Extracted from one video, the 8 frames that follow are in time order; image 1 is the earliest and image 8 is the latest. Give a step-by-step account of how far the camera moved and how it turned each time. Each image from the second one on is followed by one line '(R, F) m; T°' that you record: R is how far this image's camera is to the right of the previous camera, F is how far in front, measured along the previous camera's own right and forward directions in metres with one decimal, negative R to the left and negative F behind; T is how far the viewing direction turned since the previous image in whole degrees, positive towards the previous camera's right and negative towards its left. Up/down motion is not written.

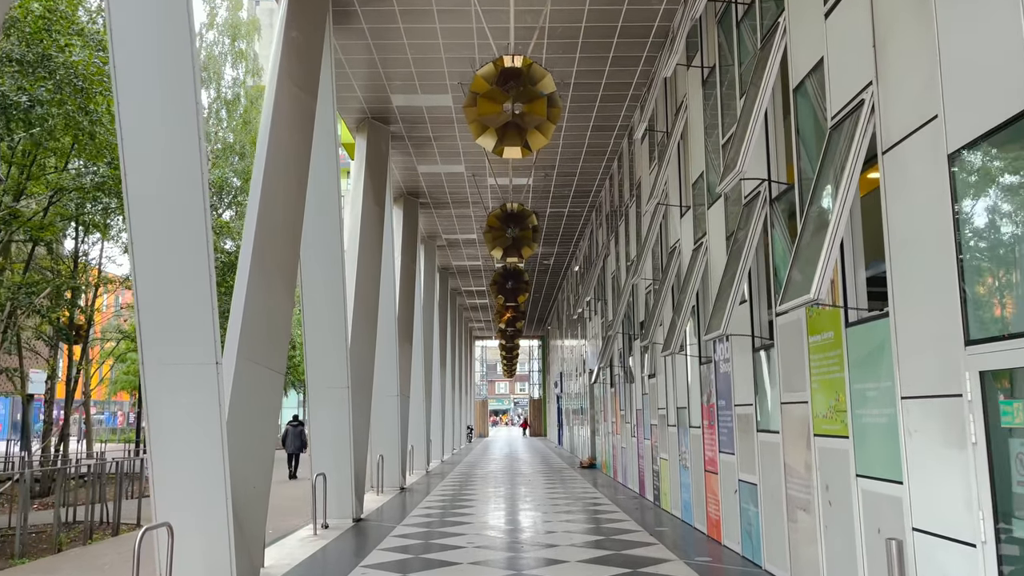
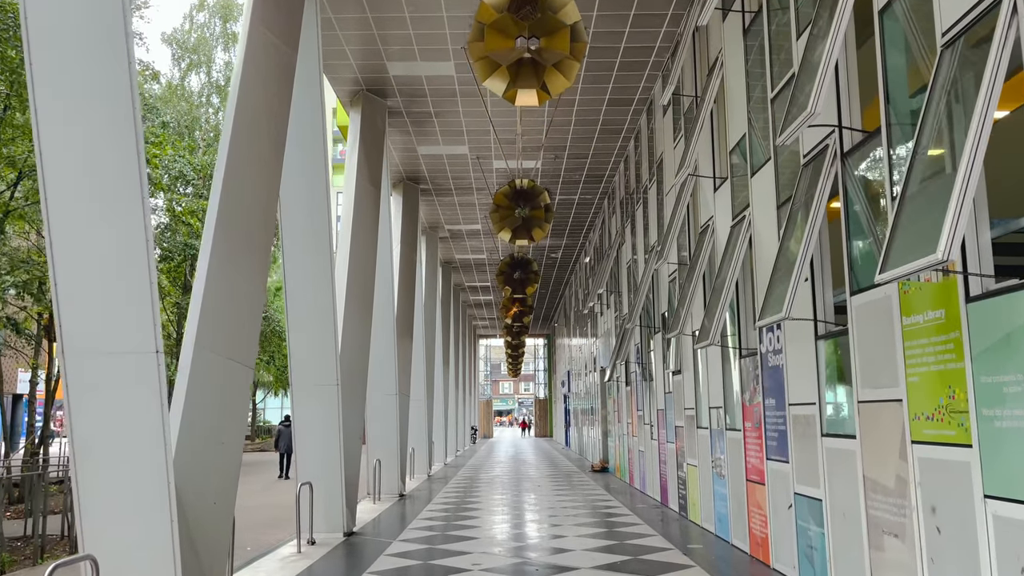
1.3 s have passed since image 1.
(-0.1, +1.2) m; 0°
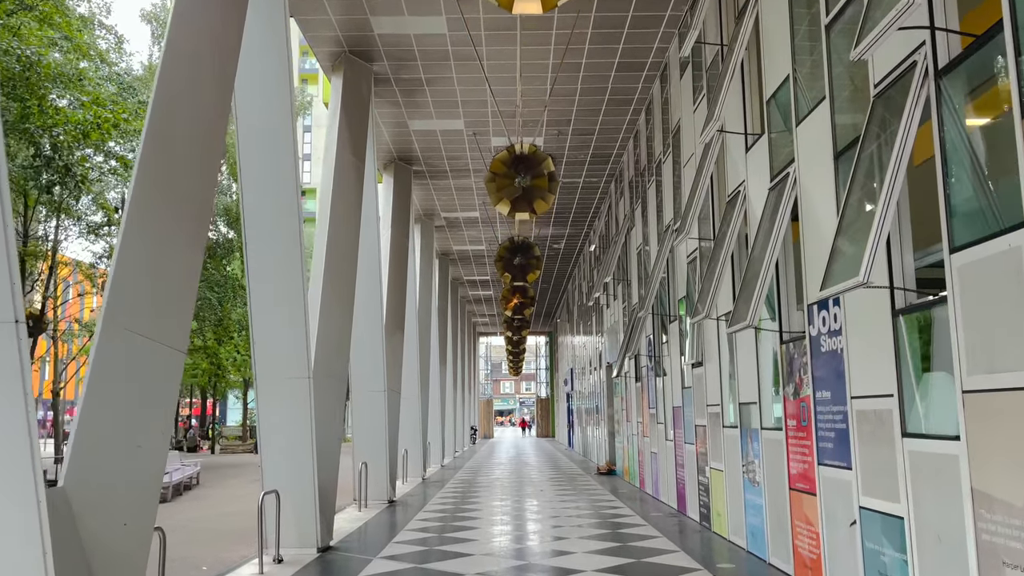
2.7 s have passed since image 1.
(0.0, +1.2) m; 0°
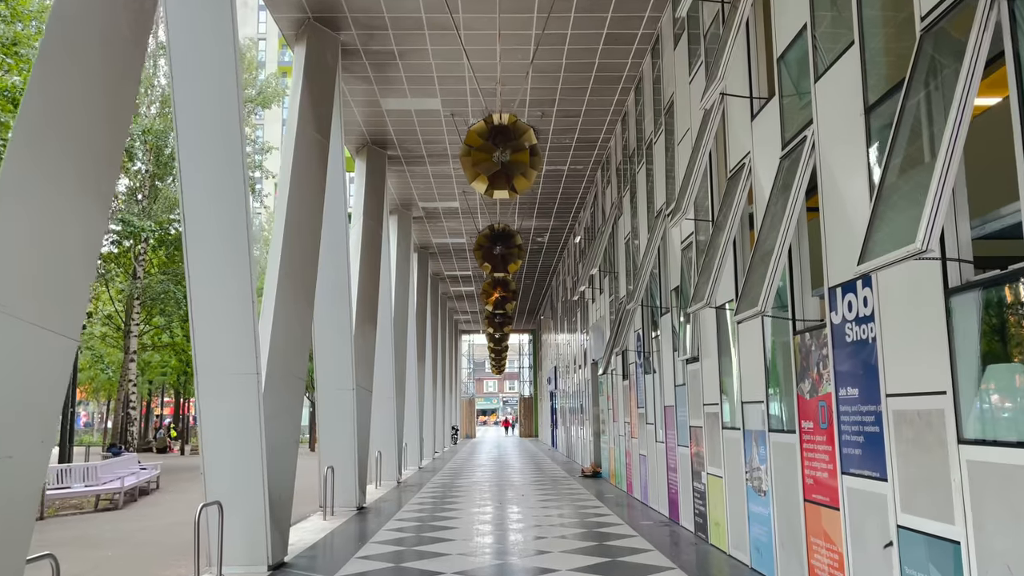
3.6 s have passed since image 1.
(+0.1, +0.9) m; +1°
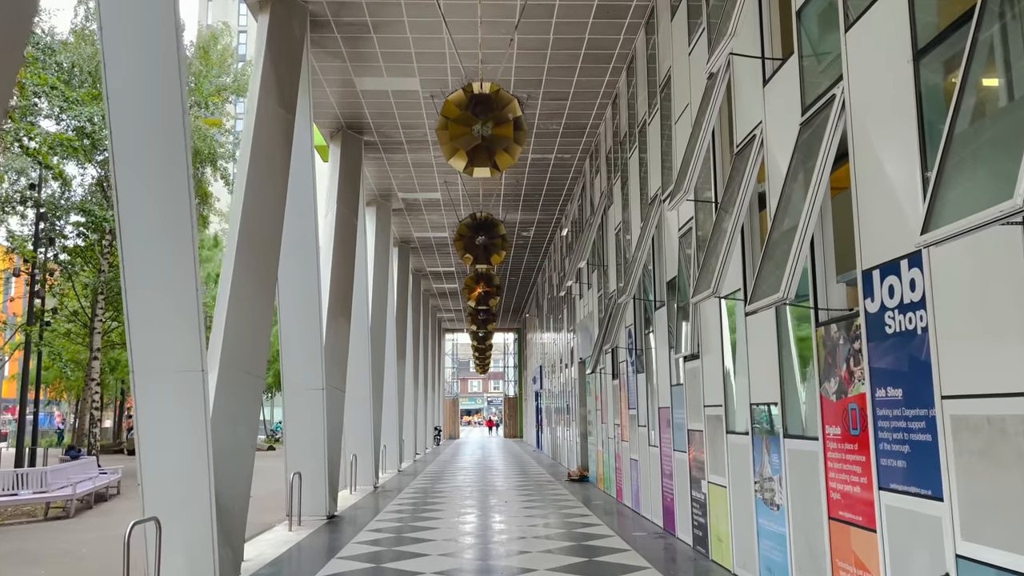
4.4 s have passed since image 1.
(0.0, +0.8) m; +1°
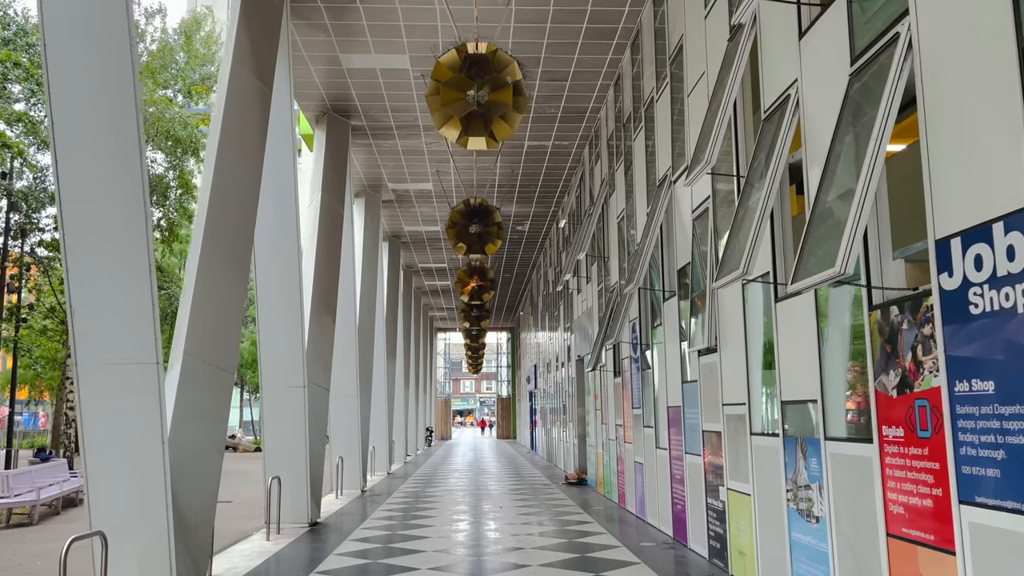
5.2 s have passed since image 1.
(-0.1, +0.8) m; +1°
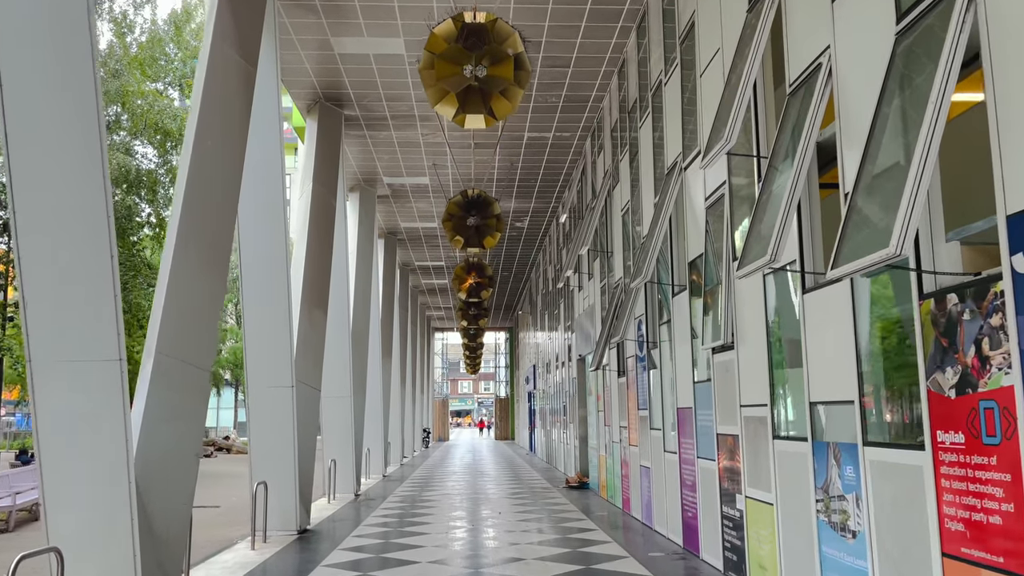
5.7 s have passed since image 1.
(0.0, +0.5) m; 0°
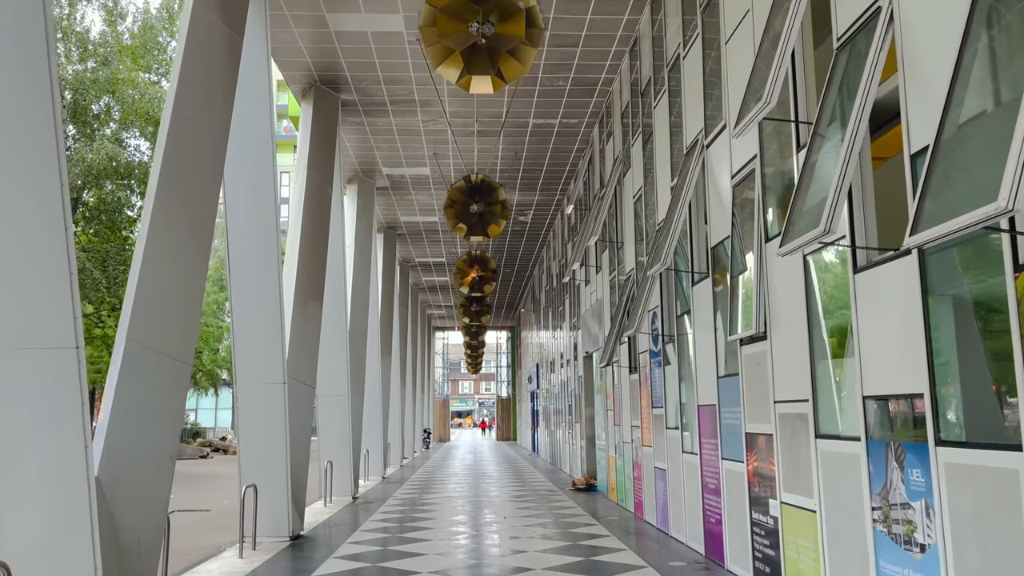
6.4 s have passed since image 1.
(-0.1, +0.6) m; 0°
